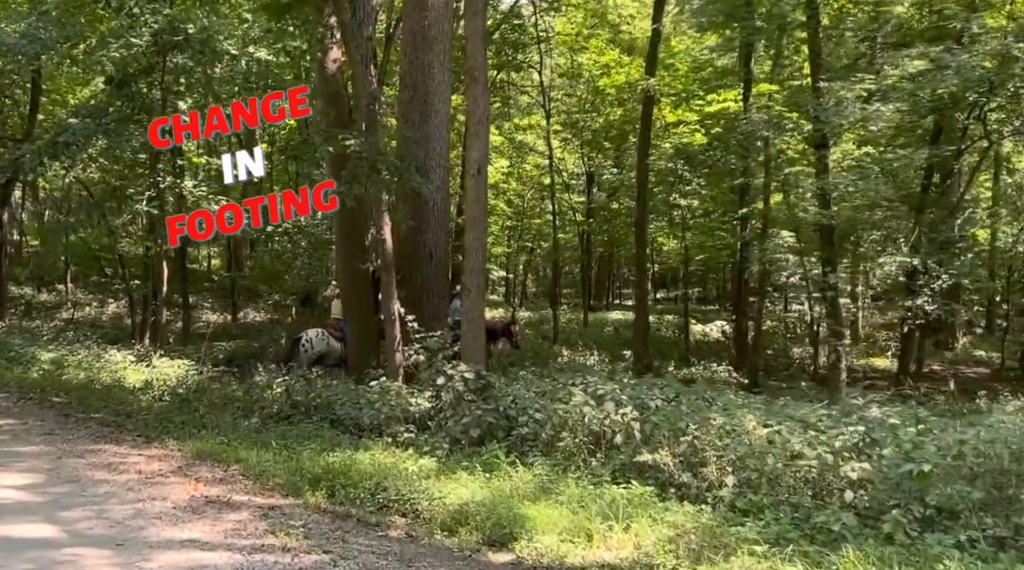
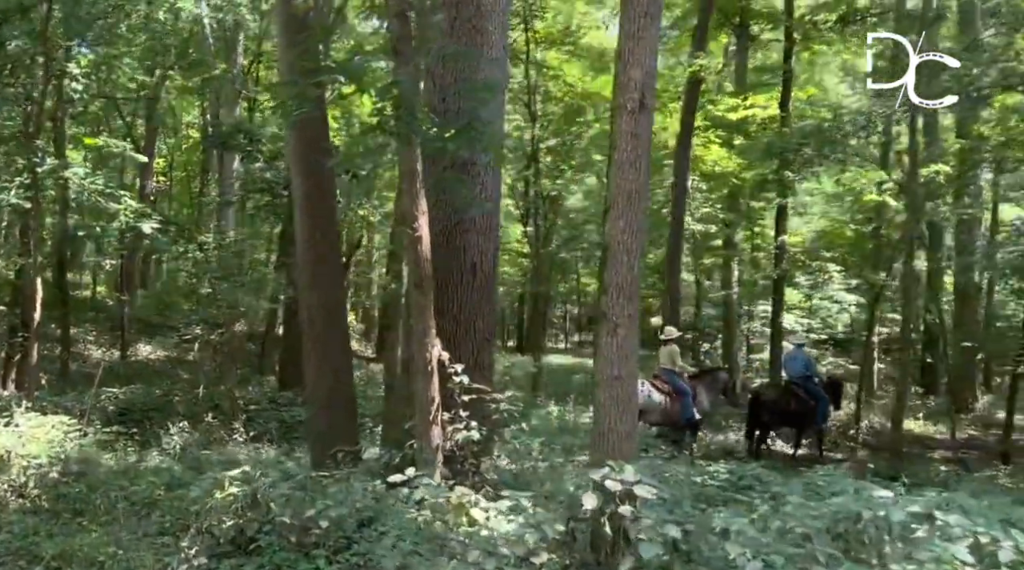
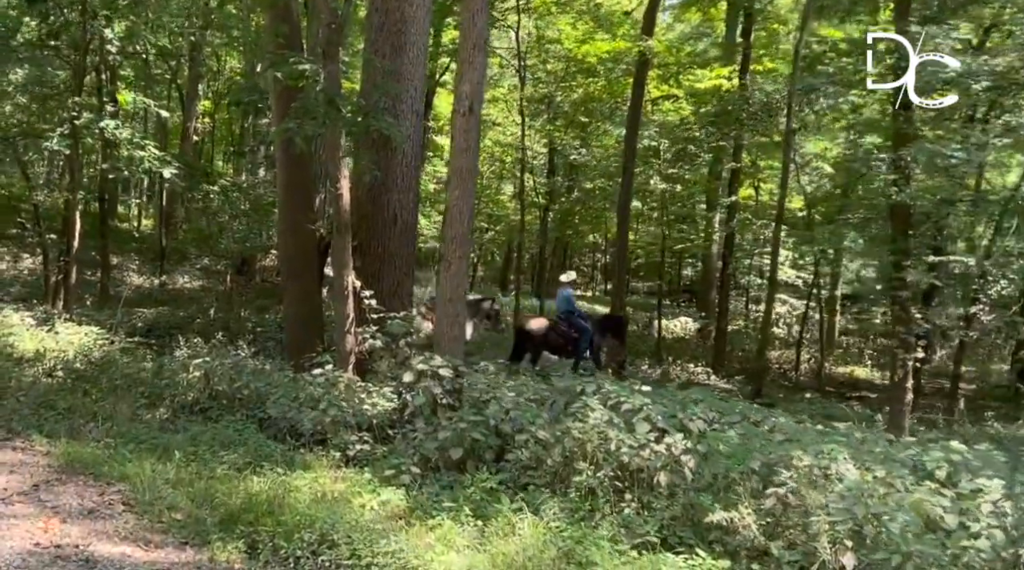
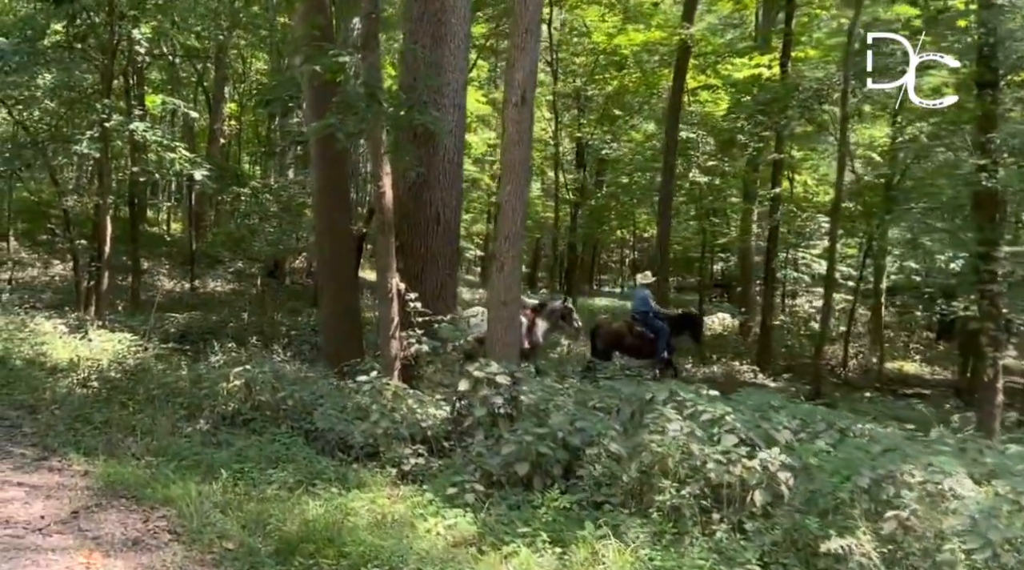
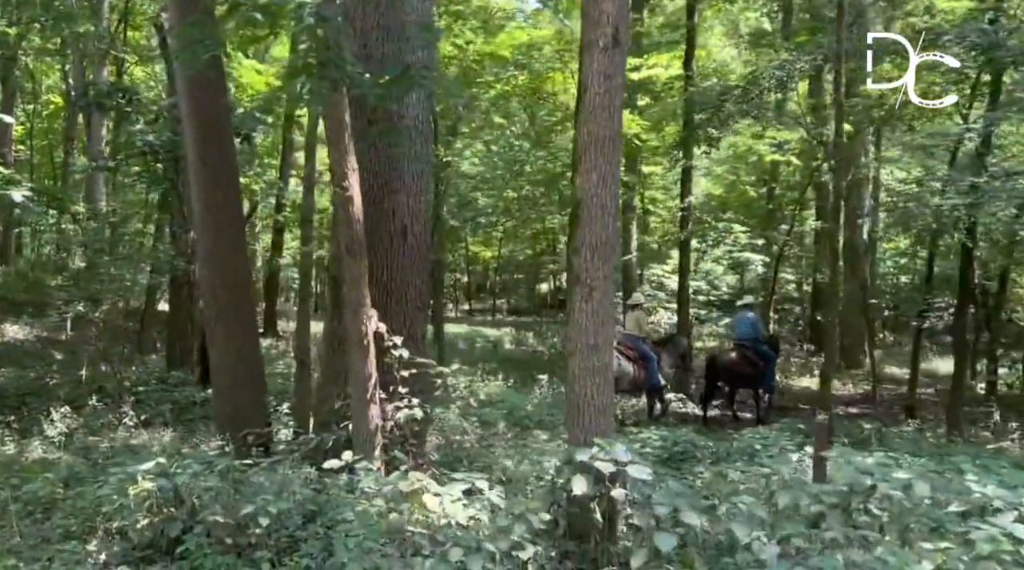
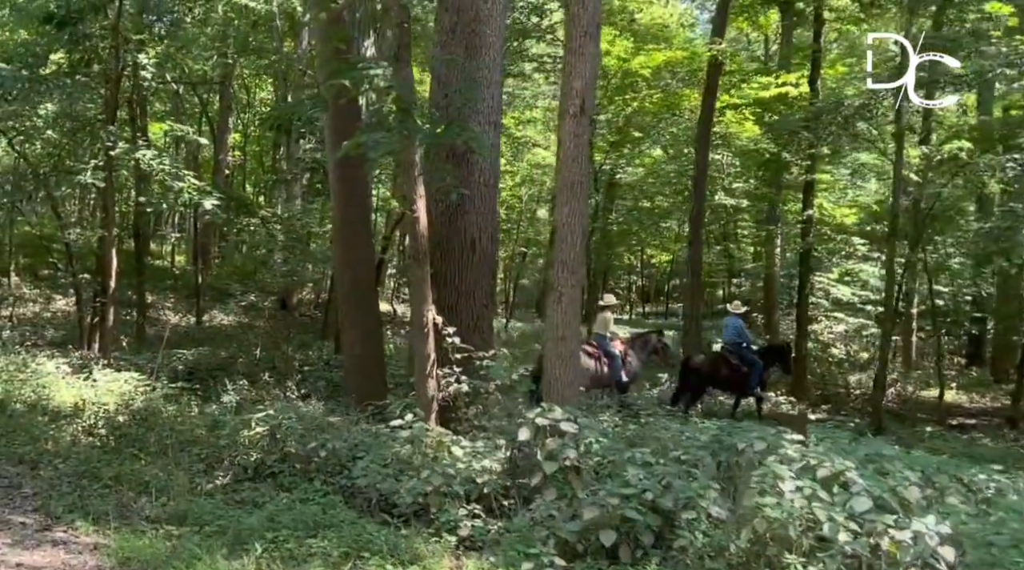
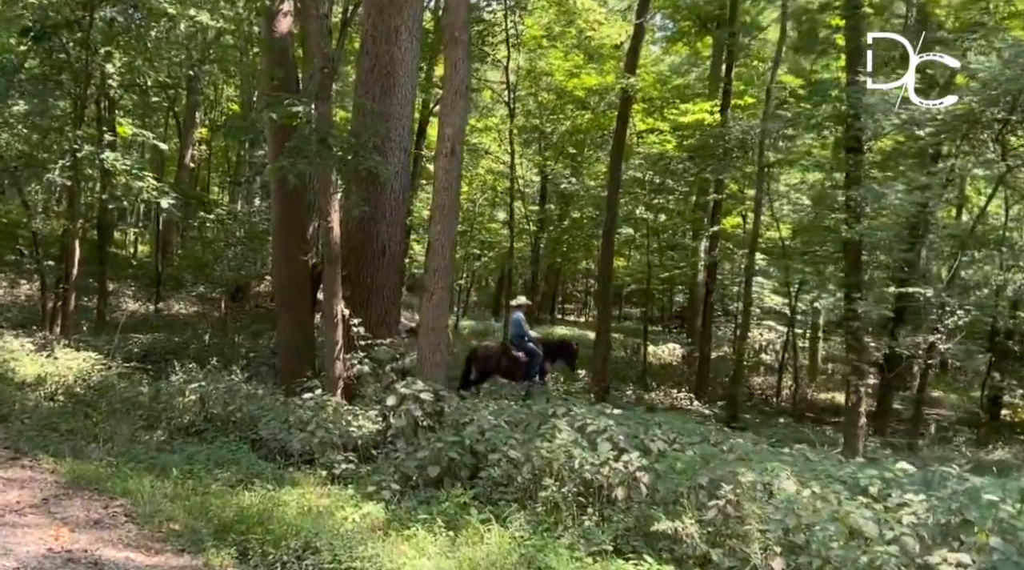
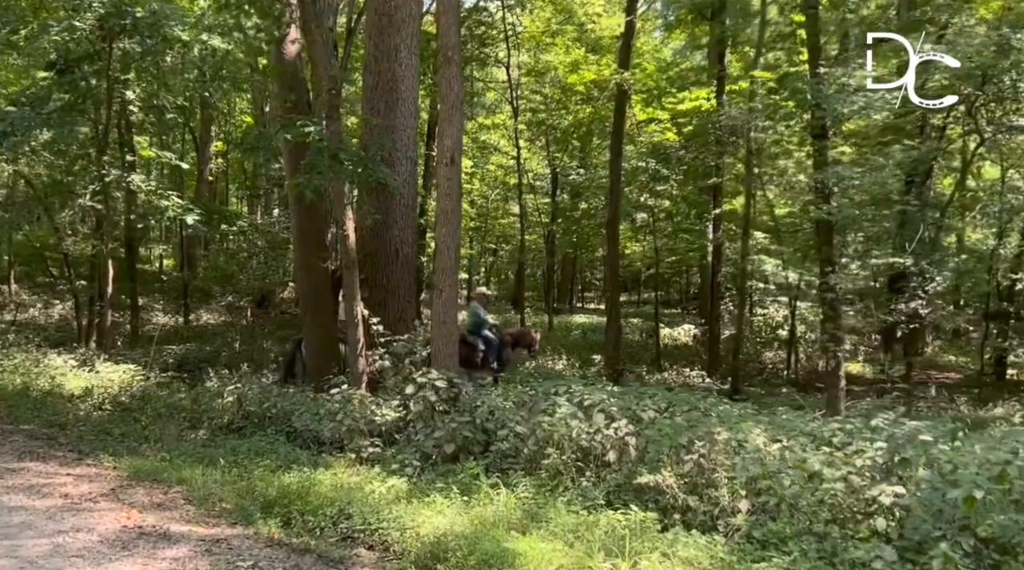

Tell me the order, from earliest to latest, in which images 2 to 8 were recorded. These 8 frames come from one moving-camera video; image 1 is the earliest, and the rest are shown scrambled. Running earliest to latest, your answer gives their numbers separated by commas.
8, 7, 3, 4, 6, 2, 5
